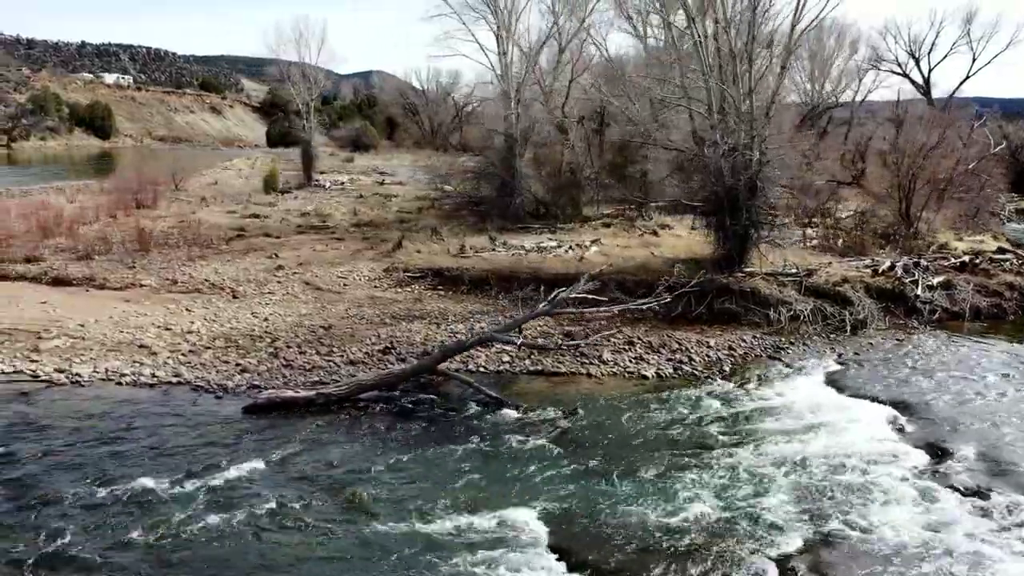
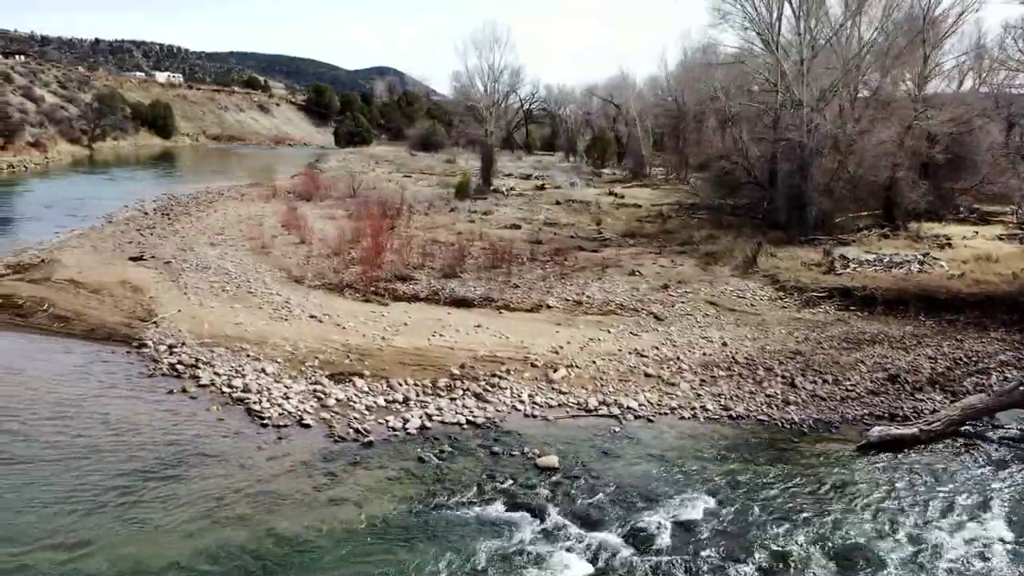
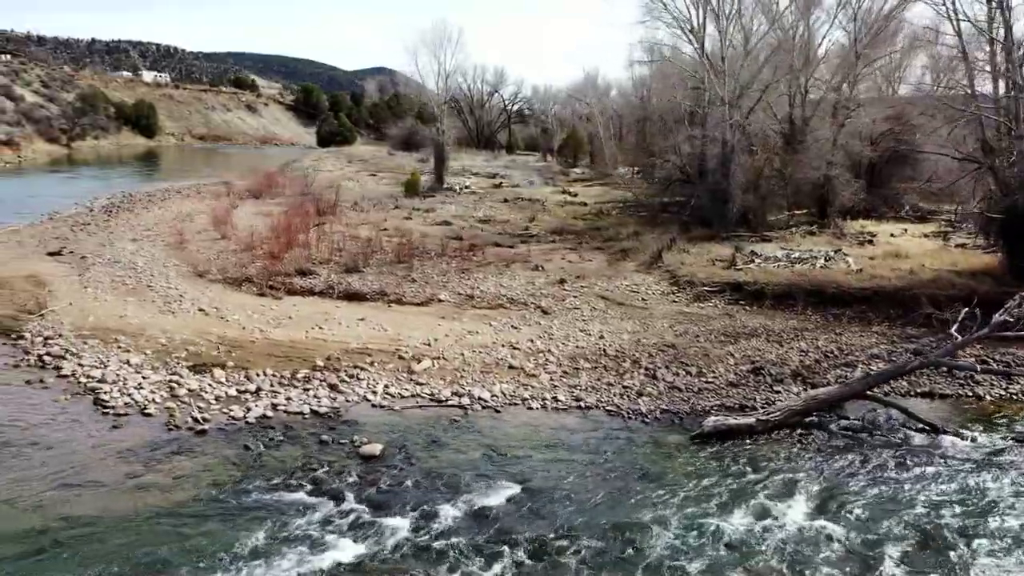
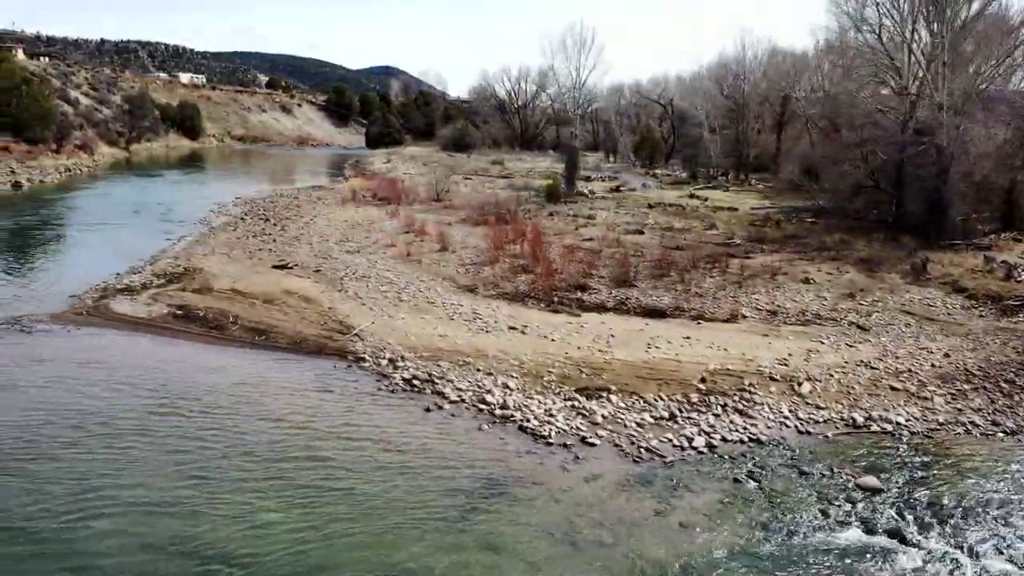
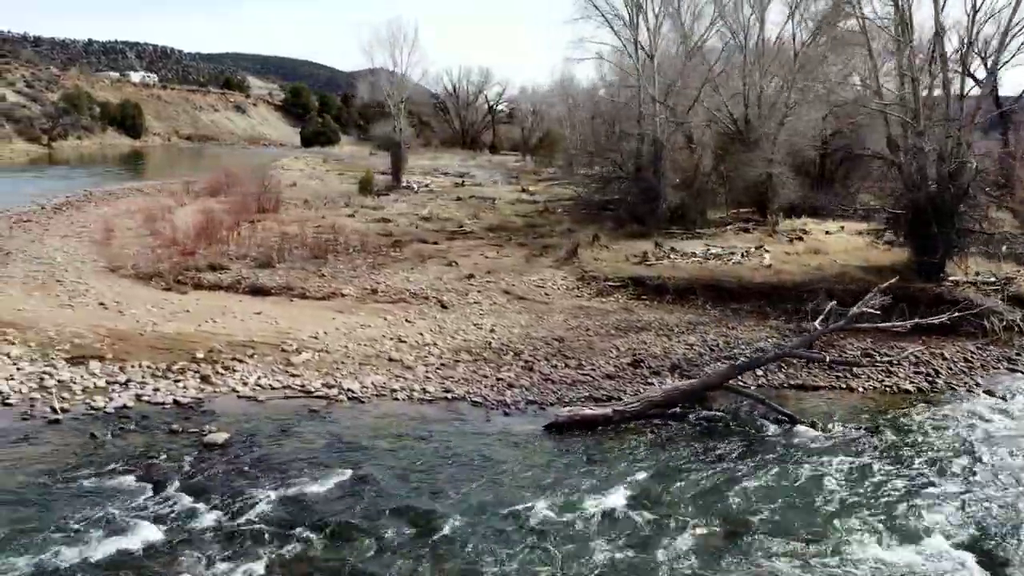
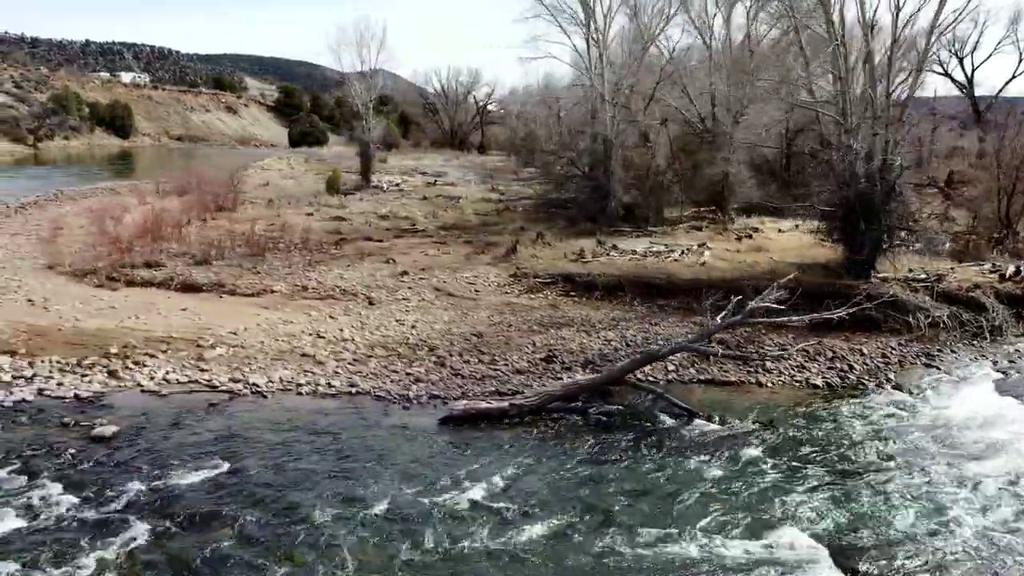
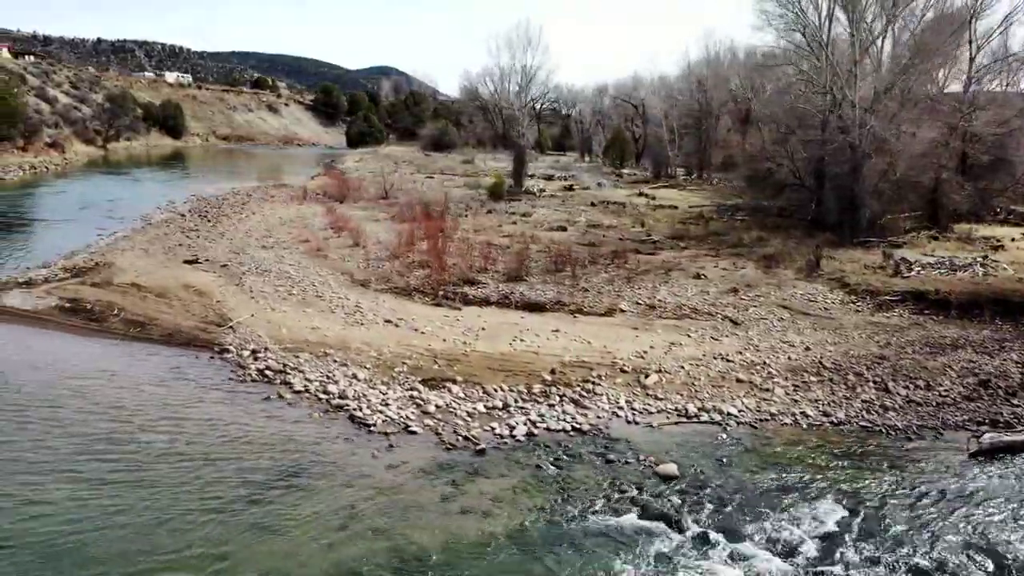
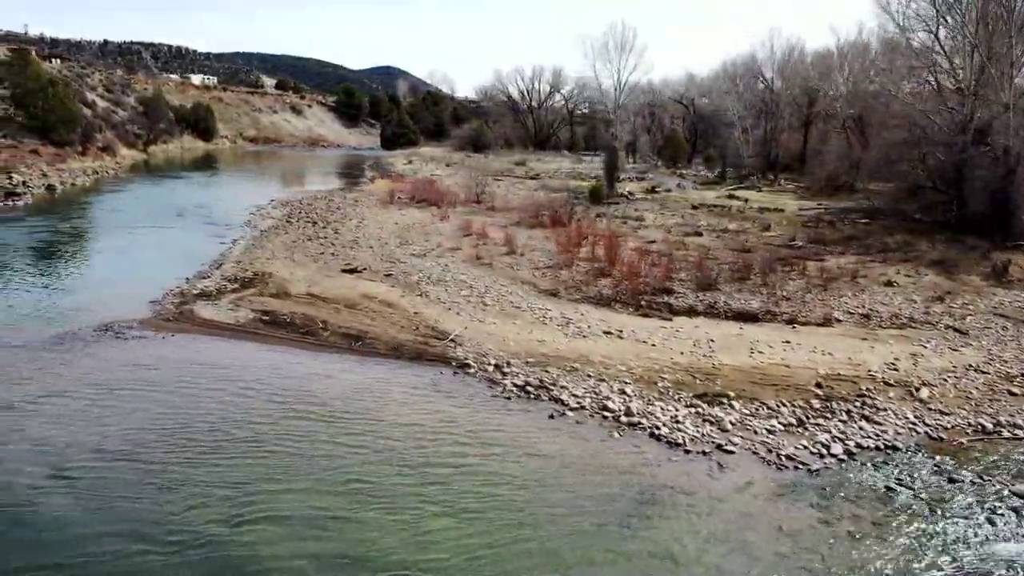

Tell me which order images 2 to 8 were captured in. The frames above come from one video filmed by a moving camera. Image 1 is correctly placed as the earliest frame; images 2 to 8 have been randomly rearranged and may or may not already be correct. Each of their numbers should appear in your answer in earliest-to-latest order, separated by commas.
6, 5, 3, 2, 7, 4, 8
